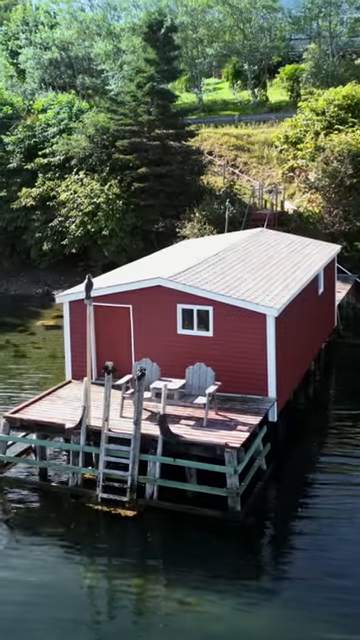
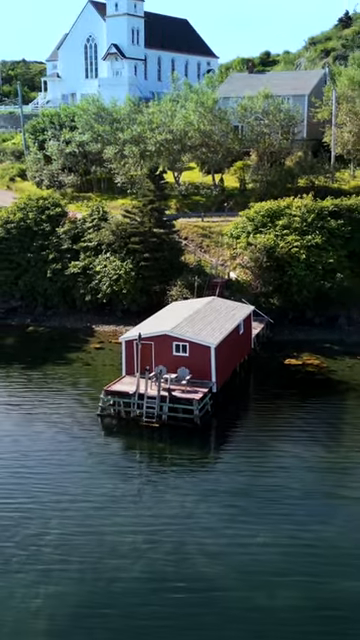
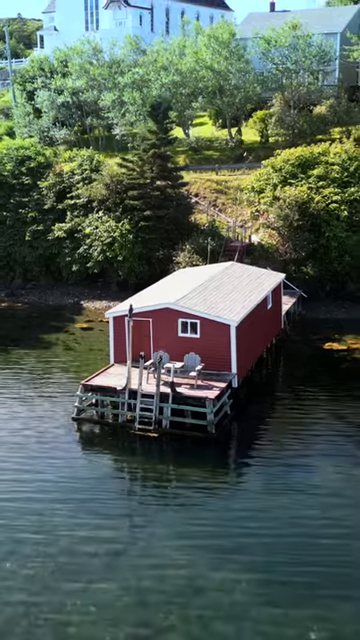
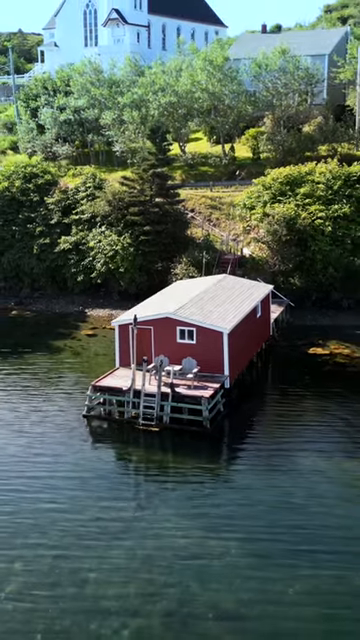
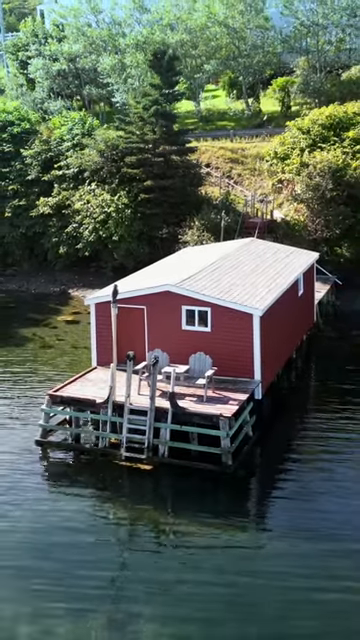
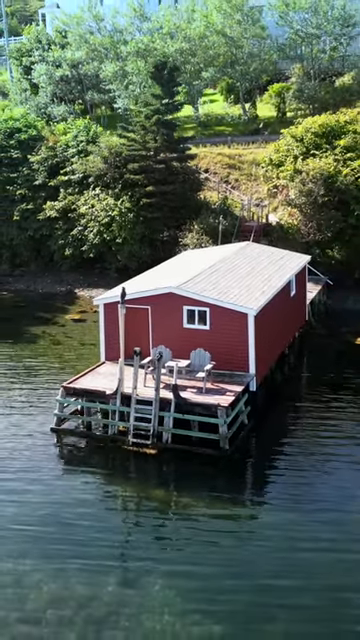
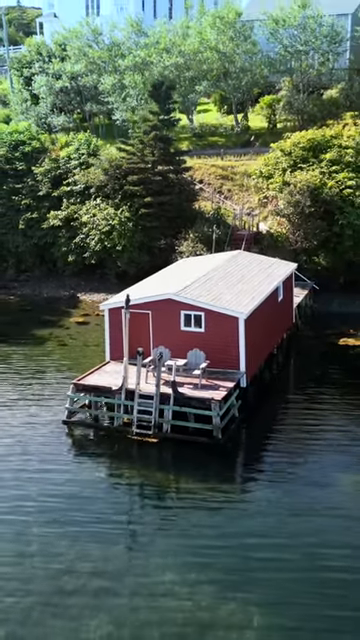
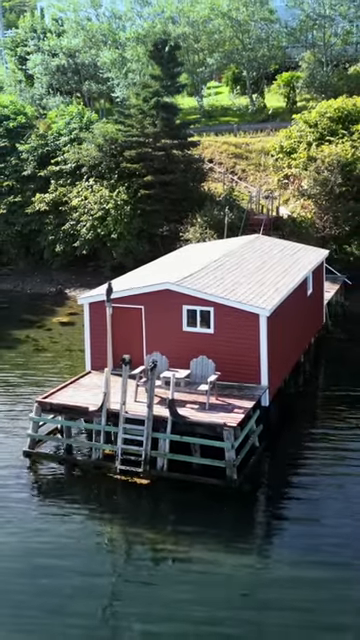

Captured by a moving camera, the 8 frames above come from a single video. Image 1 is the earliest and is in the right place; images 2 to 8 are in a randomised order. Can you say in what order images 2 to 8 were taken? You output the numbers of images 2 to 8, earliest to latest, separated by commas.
8, 5, 6, 7, 3, 4, 2
